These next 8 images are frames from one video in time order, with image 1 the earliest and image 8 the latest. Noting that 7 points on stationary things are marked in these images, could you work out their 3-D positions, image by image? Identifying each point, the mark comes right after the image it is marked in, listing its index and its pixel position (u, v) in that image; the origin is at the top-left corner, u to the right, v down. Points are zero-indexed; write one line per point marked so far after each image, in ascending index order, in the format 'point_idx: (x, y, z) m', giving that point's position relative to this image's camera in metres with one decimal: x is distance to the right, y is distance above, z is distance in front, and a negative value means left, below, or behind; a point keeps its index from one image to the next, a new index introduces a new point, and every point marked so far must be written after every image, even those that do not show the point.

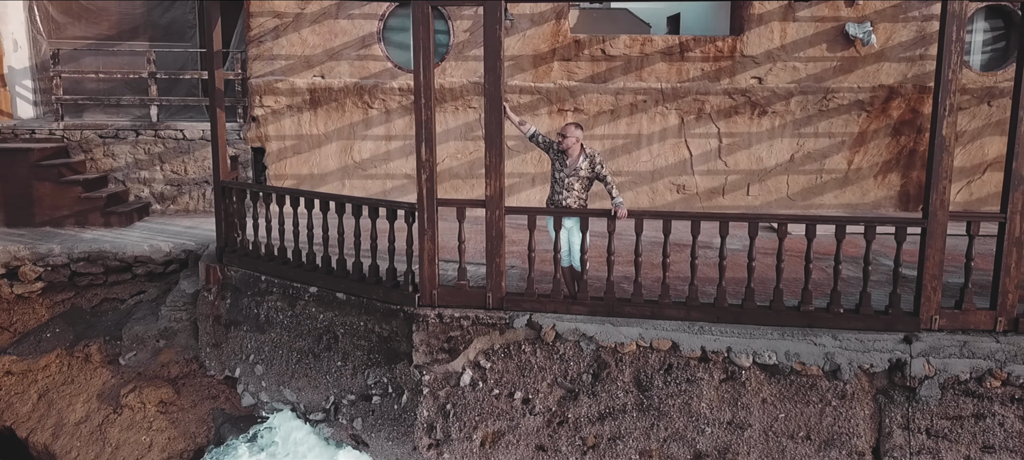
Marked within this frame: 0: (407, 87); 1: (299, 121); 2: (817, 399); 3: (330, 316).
0: (-0.8, +1.0, +7.6) m
1: (-1.6, +0.8, +7.8) m
2: (+1.3, -0.7, +4.4) m
3: (-0.9, -0.4, +5.3) m
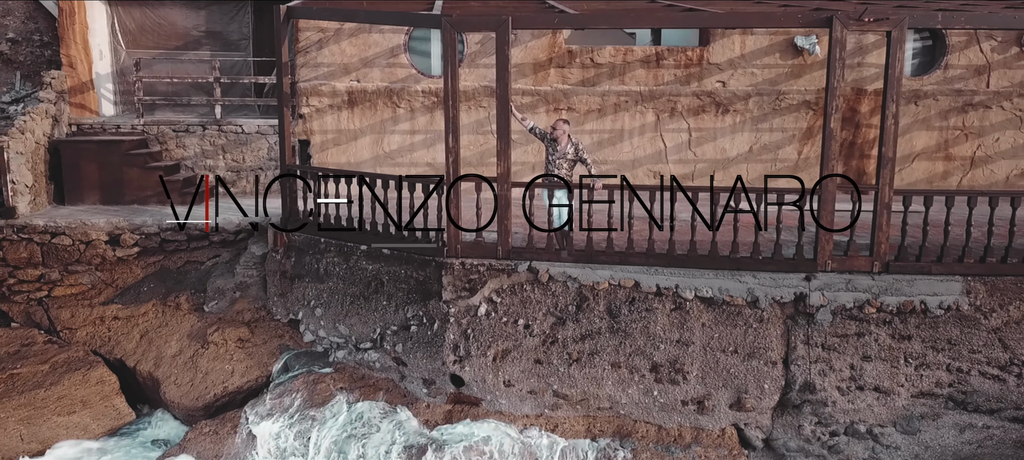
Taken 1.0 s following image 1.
0: (-0.7, +1.2, +9.2) m
1: (-1.5, +1.0, +9.4) m
2: (+1.3, -0.5, +6.0) m
3: (-0.9, -0.2, +6.8) m
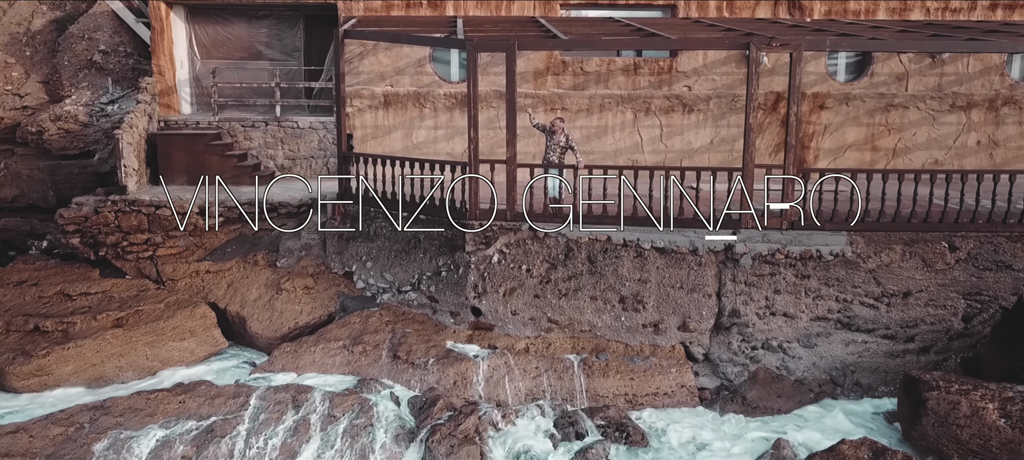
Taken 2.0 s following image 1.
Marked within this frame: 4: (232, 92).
0: (-0.7, +1.5, +11.3) m
1: (-1.5, +1.2, +11.5) m
2: (+1.3, -0.3, +8.1) m
3: (-0.8, 0.0, +9.0) m
4: (-3.2, +1.7, +12.2) m
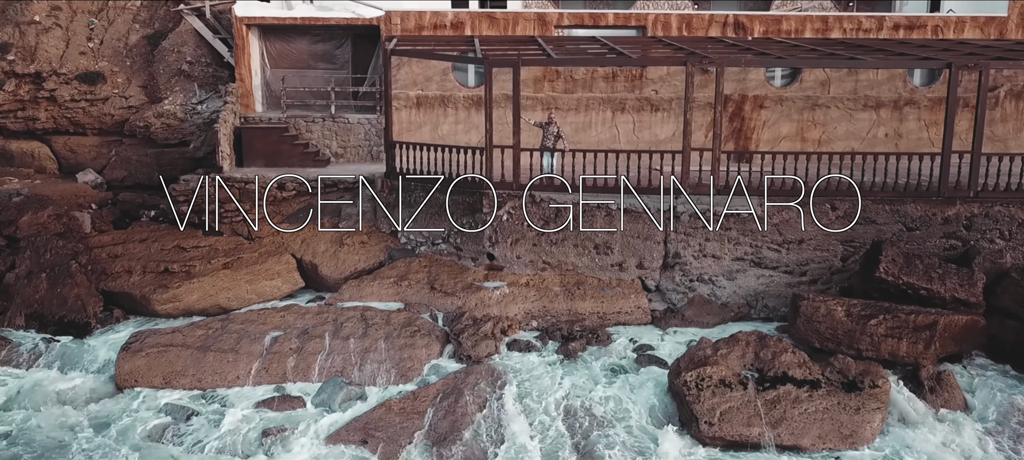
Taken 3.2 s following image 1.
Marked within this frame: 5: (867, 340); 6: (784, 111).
0: (-0.6, +1.8, +14.4) m
1: (-1.4, +1.6, +14.6) m
2: (+1.4, +0.1, +11.2) m
3: (-0.8, +0.4, +12.1) m
4: (-3.1, +2.1, +15.3) m
5: (+3.1, -0.9, +9.2) m
6: (+3.8, +1.7, +14.7) m
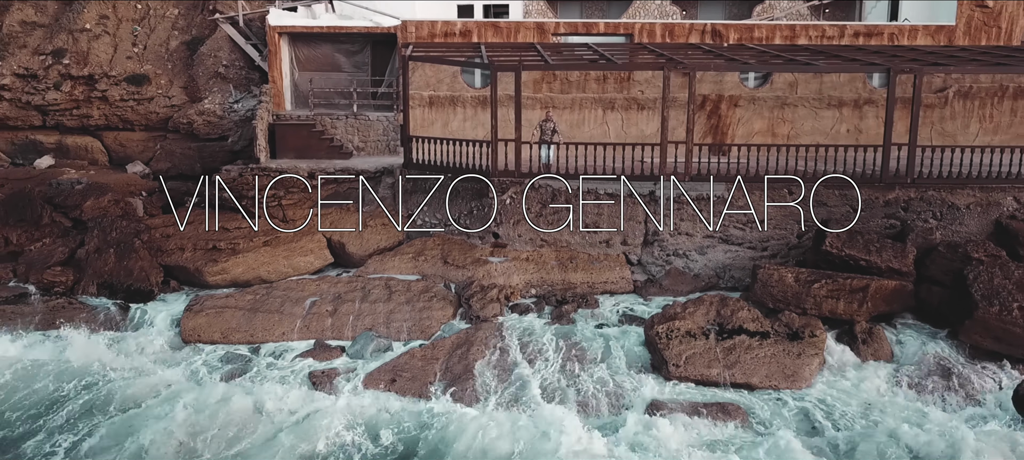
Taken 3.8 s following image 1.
0: (-0.6, +2.1, +16.2) m
1: (-1.4, +1.8, +16.4) m
2: (+1.4, +0.3, +13.0) m
3: (-0.7, +0.6, +13.9) m
4: (-3.1, +2.3, +17.1) m
5: (+3.1, -0.7, +11.1) m
6: (+3.8, +1.9, +16.5) m
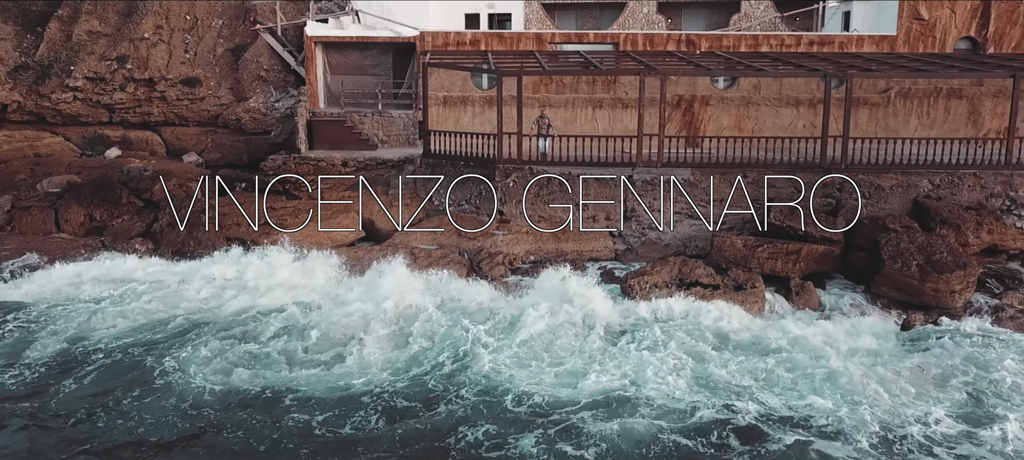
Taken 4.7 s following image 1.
0: (-0.5, +2.4, +18.9) m
1: (-1.4, +2.2, +19.1) m
2: (+1.5, +0.7, +15.7) m
3: (-0.7, +0.9, +16.6) m
4: (-3.1, +2.7, +19.8) m
5: (+3.2, -0.4, +13.7) m
6: (+3.9, +2.2, +19.2) m
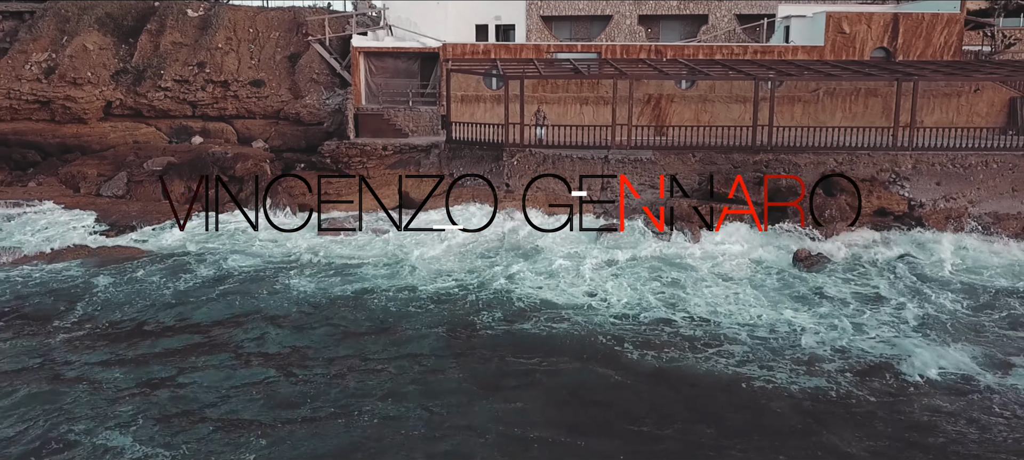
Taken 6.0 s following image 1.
0: (-0.5, +3.0, +23.7) m
1: (-1.3, +2.8, +23.9) m
2: (+1.5, +1.3, +20.5) m
3: (-0.6, +1.6, +21.4) m
4: (-3.0, +3.3, +24.6) m
5: (+3.2, +0.2, +18.5) m
6: (+4.0, +2.9, +24.0) m
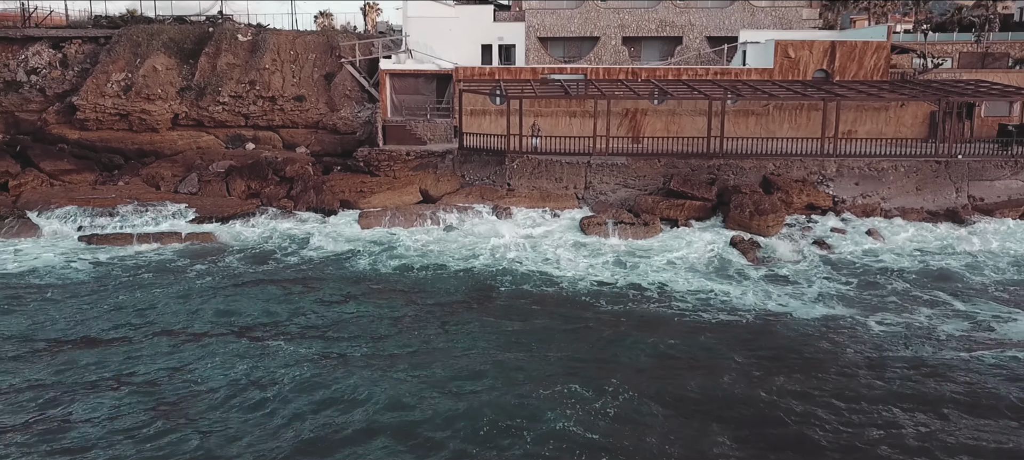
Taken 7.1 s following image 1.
0: (-0.4, +3.3, +28.4) m
1: (-1.2, +3.0, +28.6) m
2: (+1.6, +1.5, +25.2) m
3: (-0.6, +1.8, +26.1) m
4: (-3.0, +3.5, +29.3) m
5: (+3.3, +0.4, +23.2) m
6: (+4.0, +3.1, +28.7) m
